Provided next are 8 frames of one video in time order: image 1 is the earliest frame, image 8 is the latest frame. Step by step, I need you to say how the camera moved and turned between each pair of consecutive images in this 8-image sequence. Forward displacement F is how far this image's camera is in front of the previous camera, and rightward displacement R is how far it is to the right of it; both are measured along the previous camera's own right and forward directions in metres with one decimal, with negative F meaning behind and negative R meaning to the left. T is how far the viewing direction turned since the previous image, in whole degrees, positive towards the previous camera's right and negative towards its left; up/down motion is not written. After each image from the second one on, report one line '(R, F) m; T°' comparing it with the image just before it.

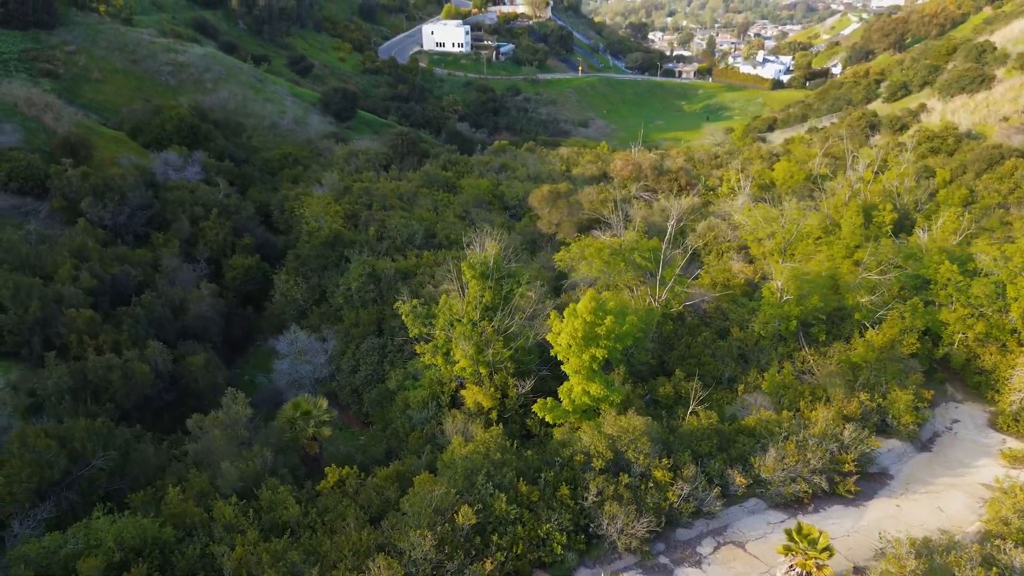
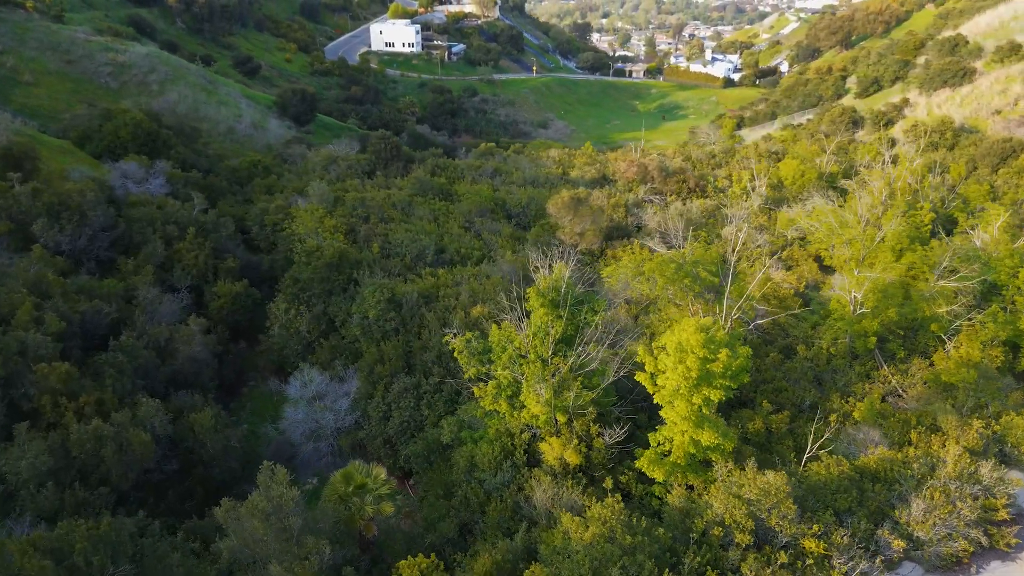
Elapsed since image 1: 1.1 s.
(-3.2, +3.6) m; +5°
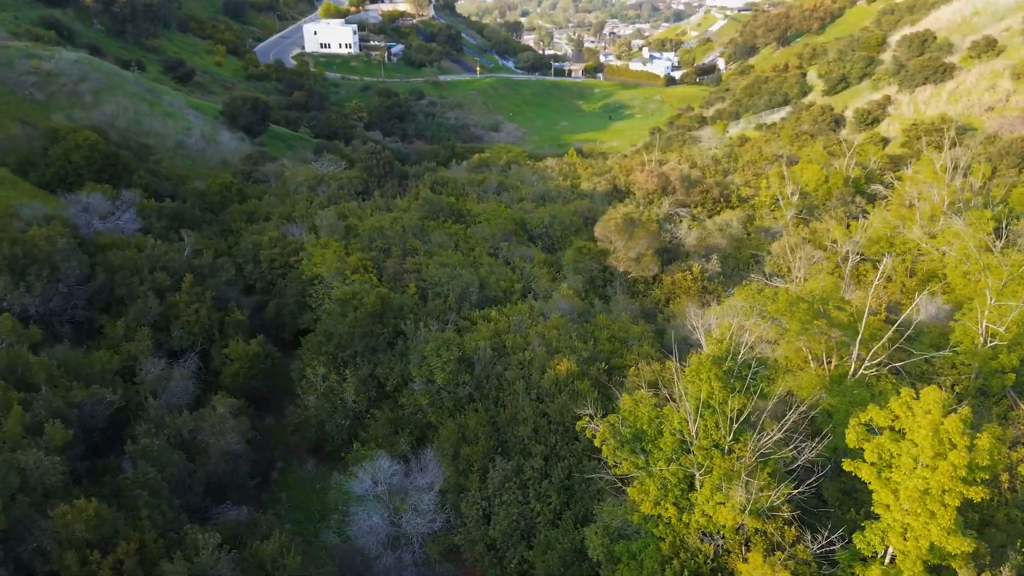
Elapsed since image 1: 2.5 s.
(-4.3, +4.2) m; +6°
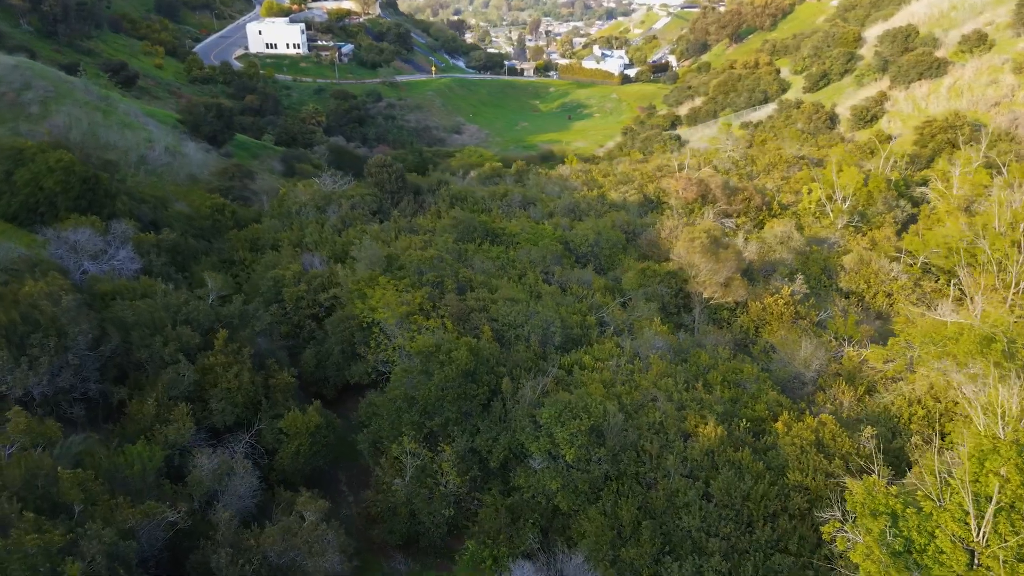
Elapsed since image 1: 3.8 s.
(-4.2, +3.8) m; +5°
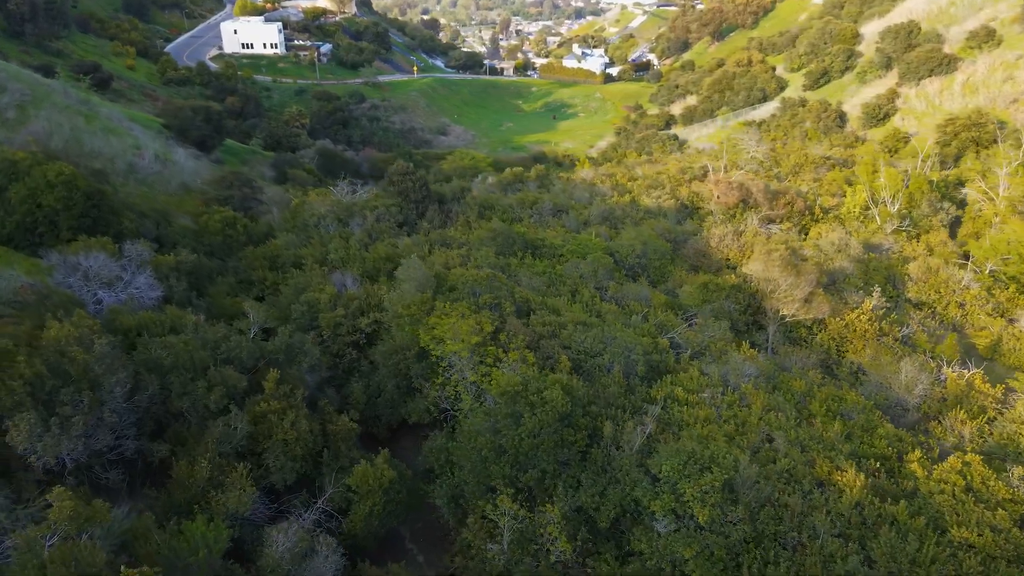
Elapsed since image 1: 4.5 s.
(-2.6, +2.3) m; +2°
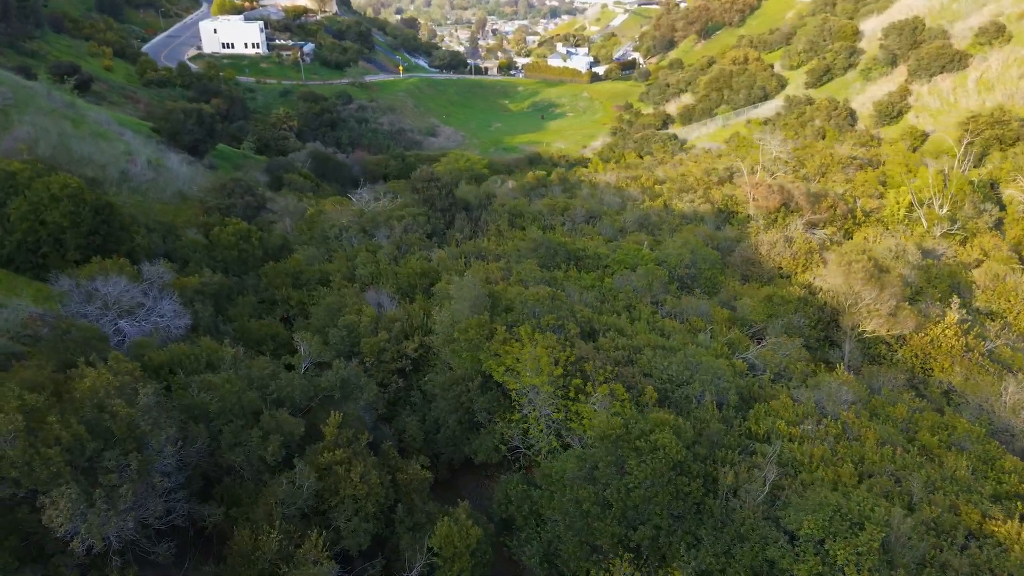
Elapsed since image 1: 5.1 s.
(-2.2, +2.0) m; +2°
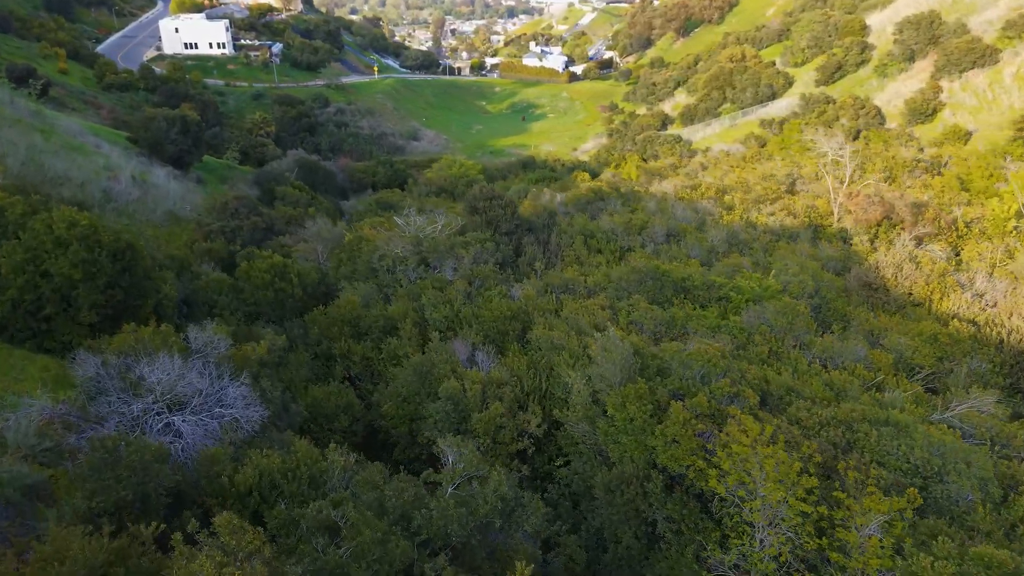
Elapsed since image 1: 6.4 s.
(-3.8, +4.4) m; +3°
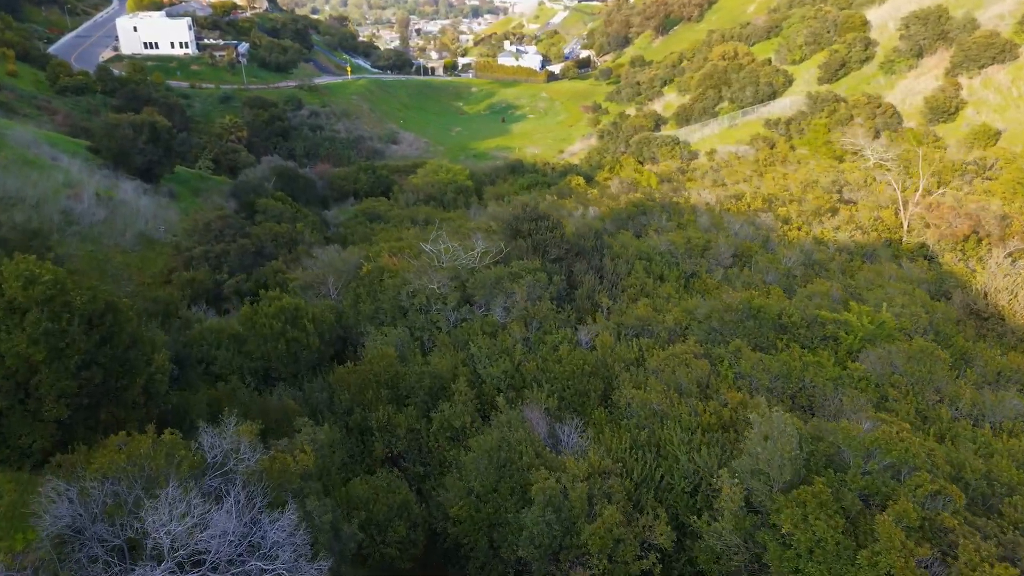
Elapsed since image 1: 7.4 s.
(-2.3, +3.9) m; +3°
